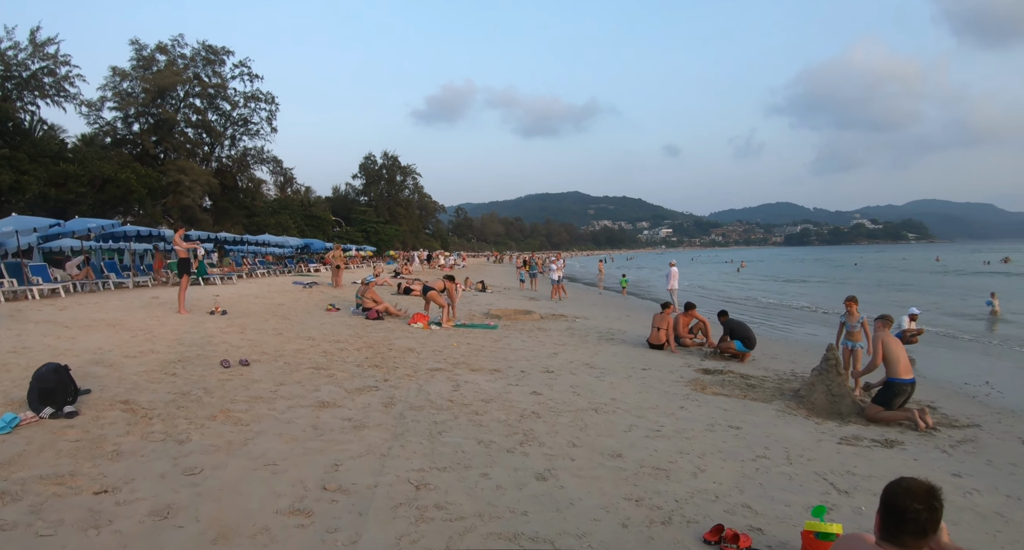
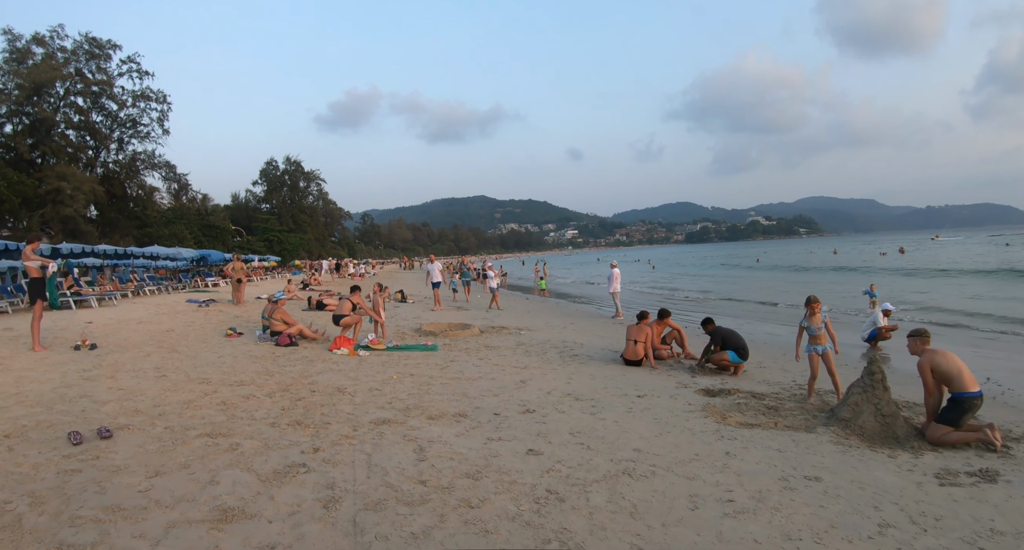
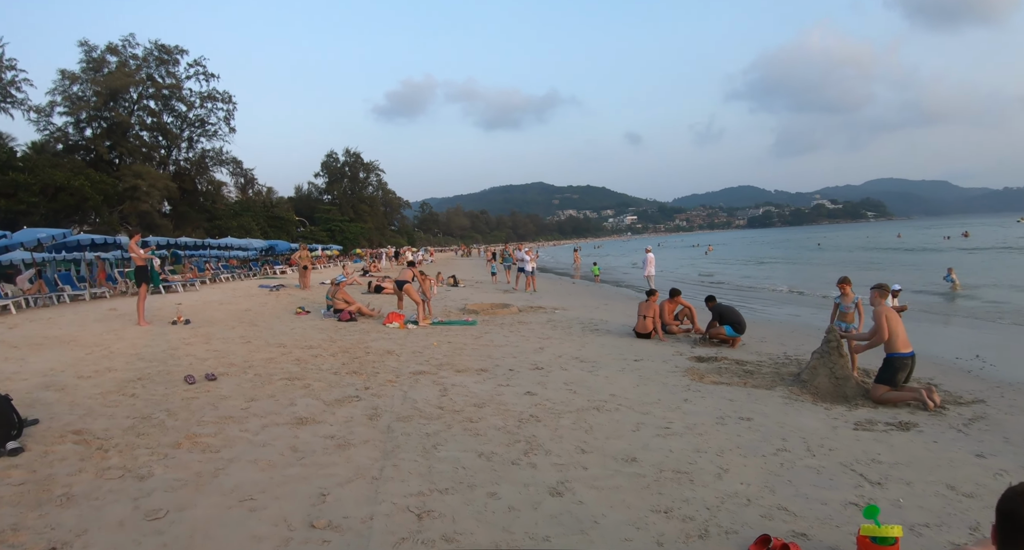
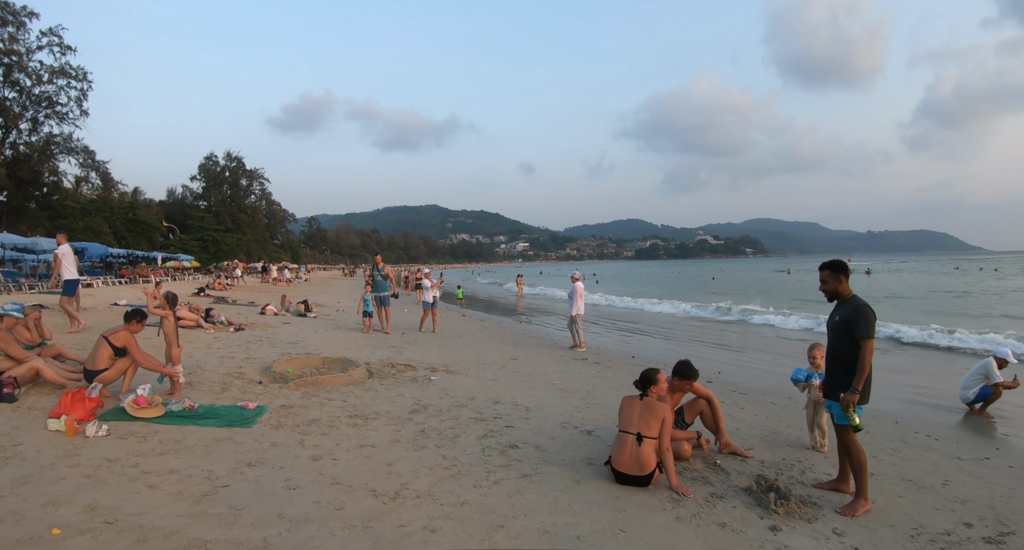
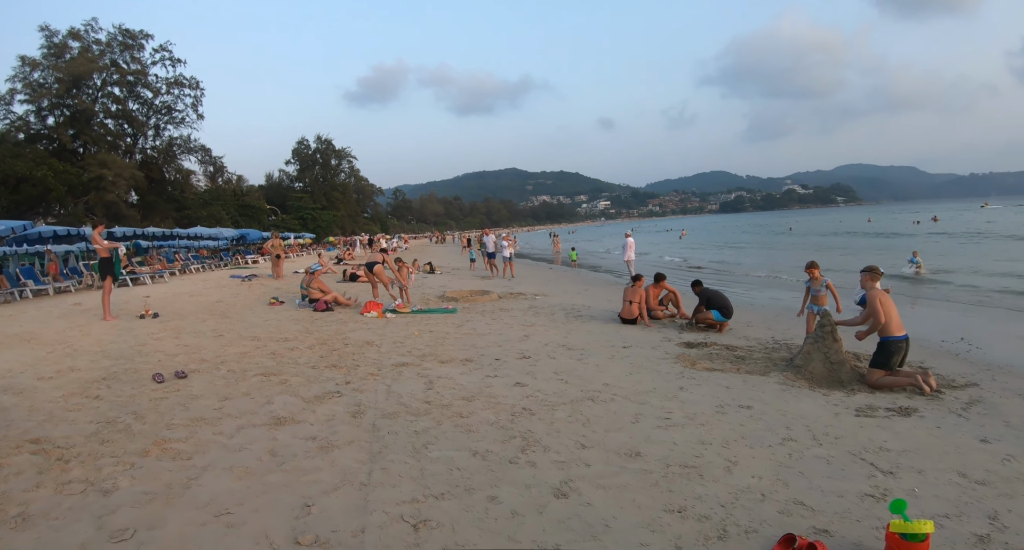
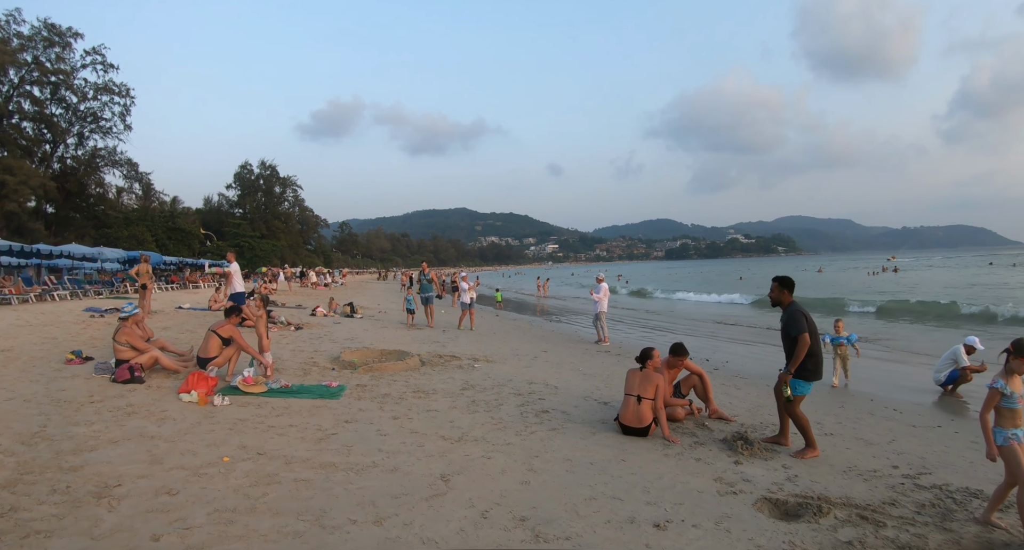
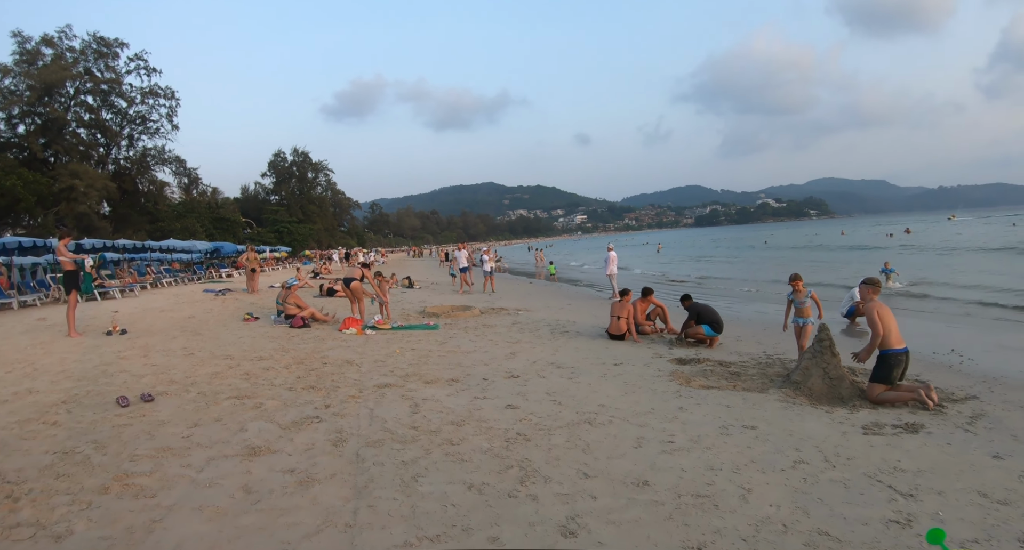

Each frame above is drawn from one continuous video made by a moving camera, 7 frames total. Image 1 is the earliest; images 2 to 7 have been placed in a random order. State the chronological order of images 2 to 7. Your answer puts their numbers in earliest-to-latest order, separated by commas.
3, 5, 7, 2, 6, 4
